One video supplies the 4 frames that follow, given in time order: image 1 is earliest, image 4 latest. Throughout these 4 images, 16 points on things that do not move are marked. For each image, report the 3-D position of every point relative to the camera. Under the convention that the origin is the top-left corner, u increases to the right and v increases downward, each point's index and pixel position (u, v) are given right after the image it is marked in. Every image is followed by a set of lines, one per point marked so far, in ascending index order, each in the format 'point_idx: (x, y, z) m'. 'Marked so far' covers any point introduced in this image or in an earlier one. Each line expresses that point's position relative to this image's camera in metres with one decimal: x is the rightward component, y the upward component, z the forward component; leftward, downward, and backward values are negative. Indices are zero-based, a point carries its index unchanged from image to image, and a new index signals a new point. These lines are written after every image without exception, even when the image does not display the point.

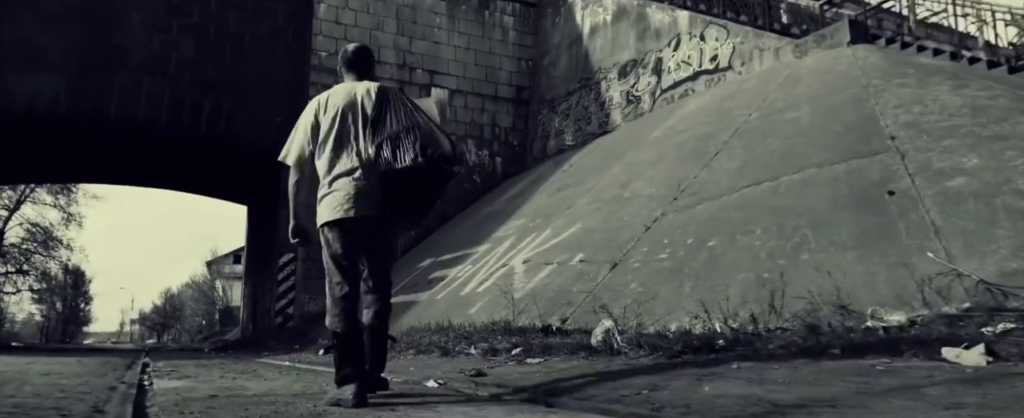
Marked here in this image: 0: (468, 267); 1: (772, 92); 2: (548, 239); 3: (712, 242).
0: (-0.8, -1.0, +13.1) m
1: (+4.2, +1.9, +12.2) m
2: (+0.6, -0.5, +11.4) m
3: (+2.1, -0.4, +8.0) m
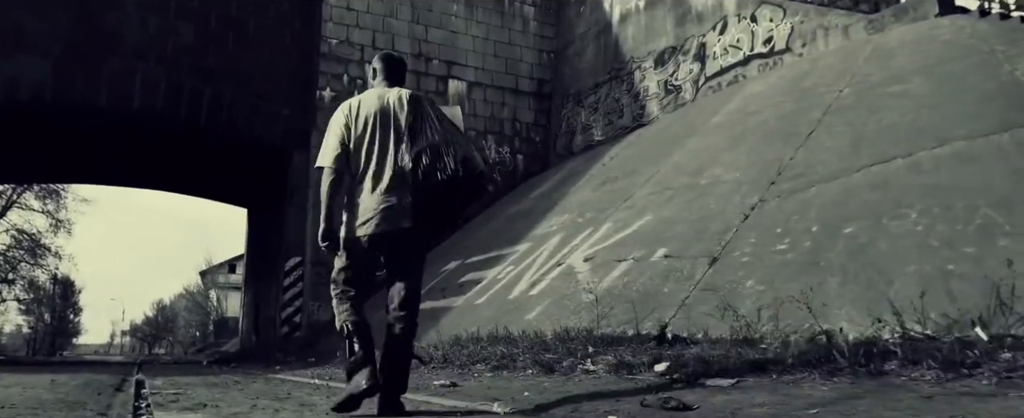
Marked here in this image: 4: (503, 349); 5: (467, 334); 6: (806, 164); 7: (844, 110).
0: (0.0, -0.9, +11.4) m
1: (+4.9, +2.0, +10.6) m
2: (+1.3, -0.3, +9.8) m
3: (+2.9, -0.2, +6.4) m
4: (-0.1, -1.2, +6.5) m
5: (-0.5, -1.5, +8.7) m
6: (+3.3, +0.5, +8.4) m
7: (+4.2, +1.2, +9.4) m
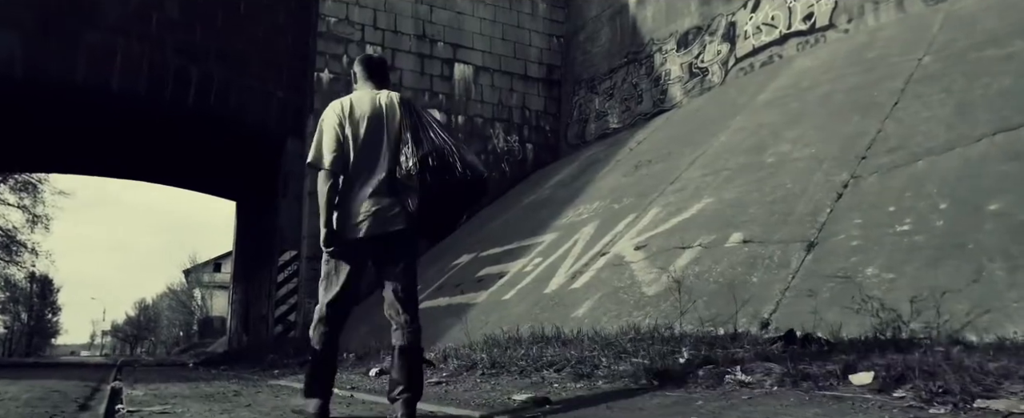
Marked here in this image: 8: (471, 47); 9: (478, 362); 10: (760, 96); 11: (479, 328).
0: (+0.4, -0.7, +10.2) m
1: (+5.4, +2.2, +9.5) m
2: (+1.7, -0.1, +8.6) m
3: (+3.4, 0.0, +5.2) m
4: (+0.4, -1.0, +5.2) m
5: (-0.1, -1.3, +7.5) m
6: (+3.8, +0.7, +7.2) m
7: (+4.6, +1.4, +8.2) m
8: (-1.0, +4.1, +19.1) m
9: (-0.2, -1.2, +5.9) m
10: (+3.8, +1.7, +11.5) m
11: (-0.4, -1.4, +8.6) m
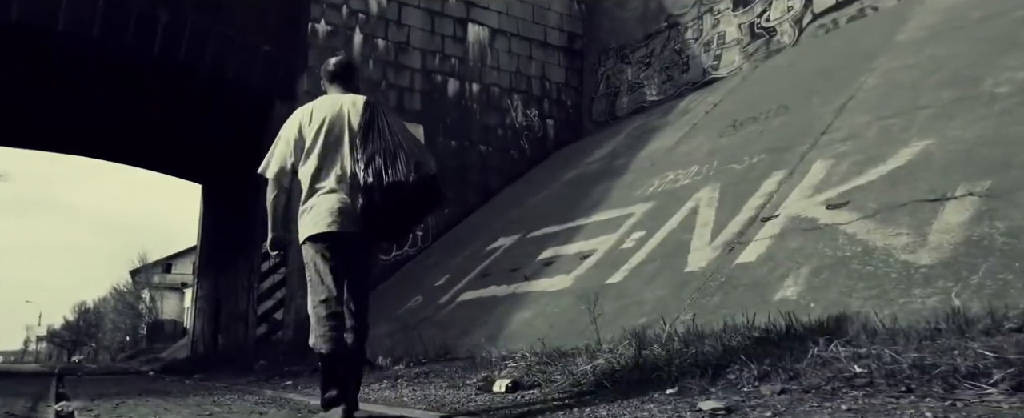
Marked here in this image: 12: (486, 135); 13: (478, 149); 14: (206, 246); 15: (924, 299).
0: (+1.3, -0.3, +7.7) m
1: (+6.4, +2.6, +7.3) m
2: (+2.8, +0.3, +6.1) m
3: (+4.7, +0.5, +2.9) m
4: (+1.7, -0.5, +2.7) m
5: (+1.0, -0.8, +5.0) m
6: (+4.9, +1.1, +4.9) m
7: (+5.7, +1.8, +6.0) m
8: (-0.5, +4.5, +16.5) m
9: (+1.0, -0.7, +3.3) m
10: (+4.7, +2.1, +9.2) m
11: (+0.7, -0.9, +6.0) m
12: (-0.6, +1.6, +15.9) m
13: (-0.7, +1.3, +15.9) m
14: (-6.9, -0.8, +17.1) m
15: (+2.2, -0.5, +4.1) m
